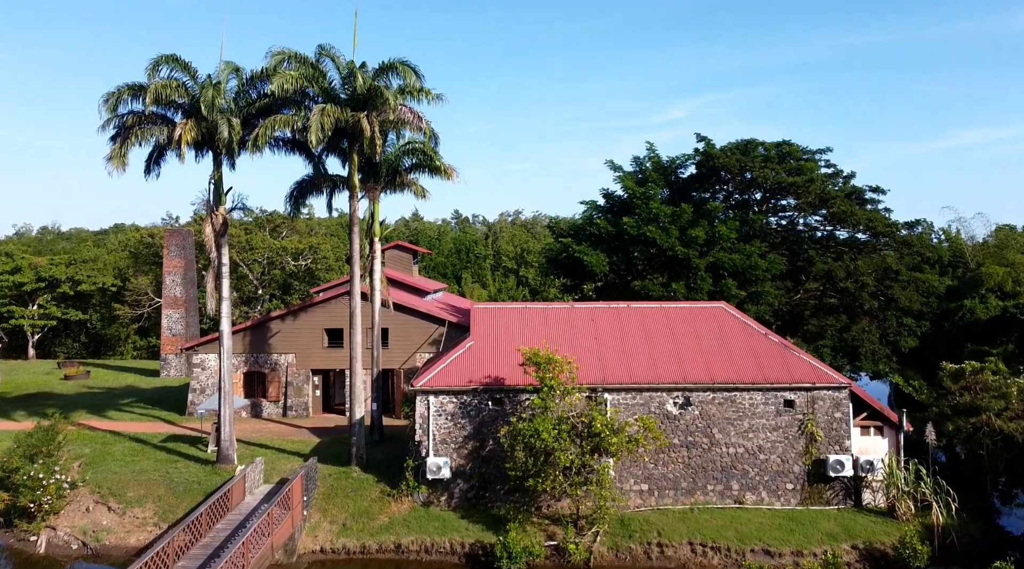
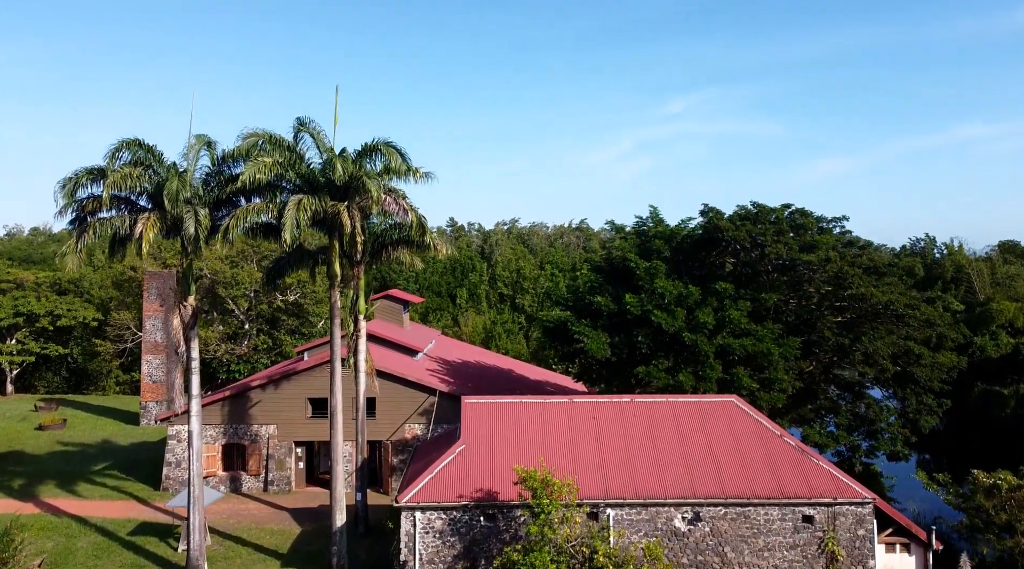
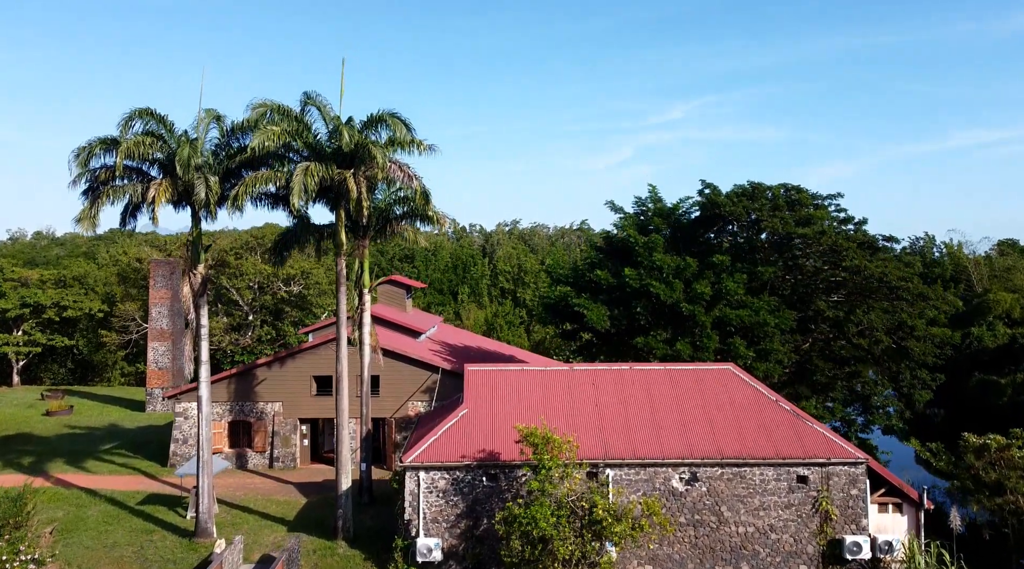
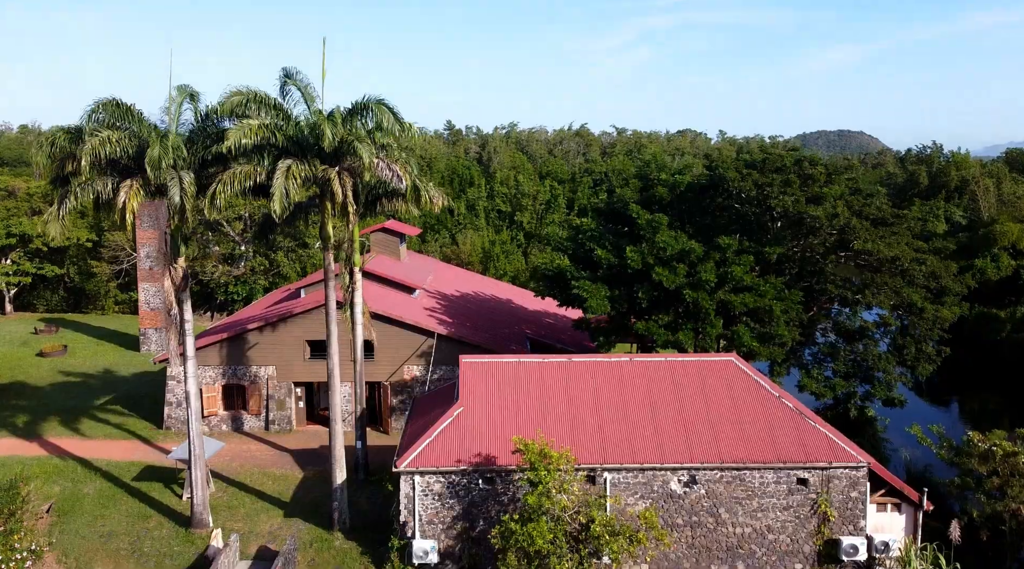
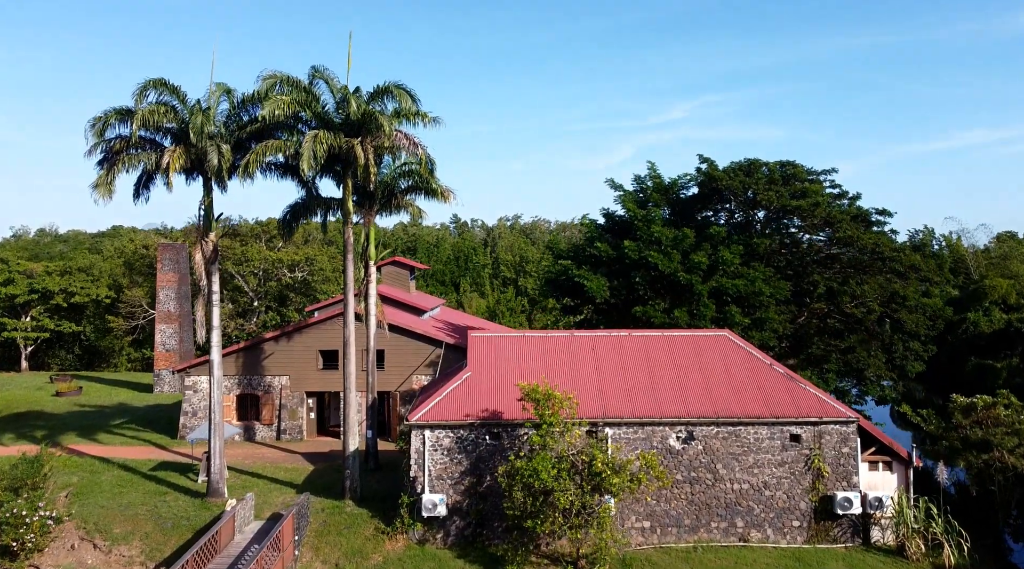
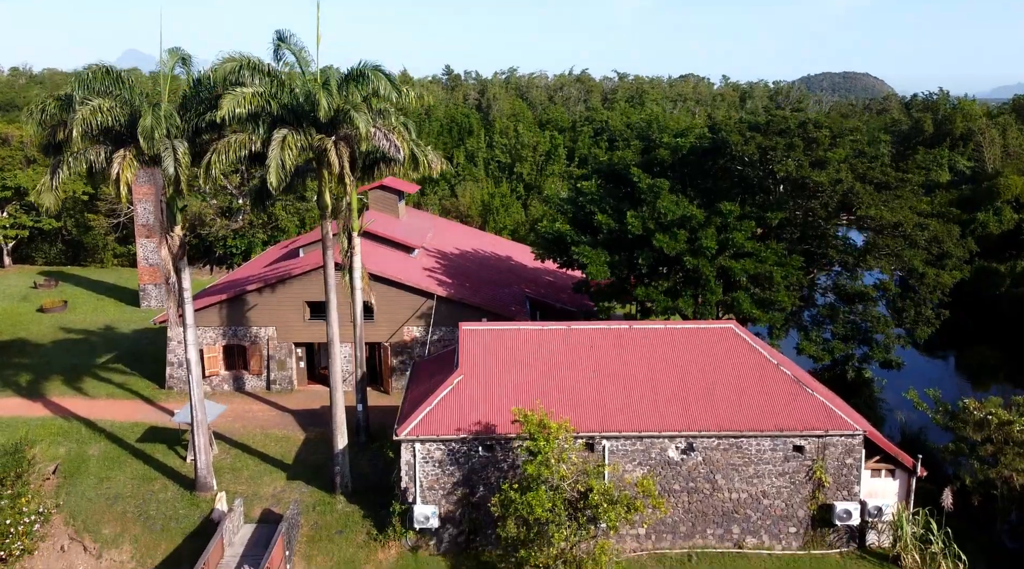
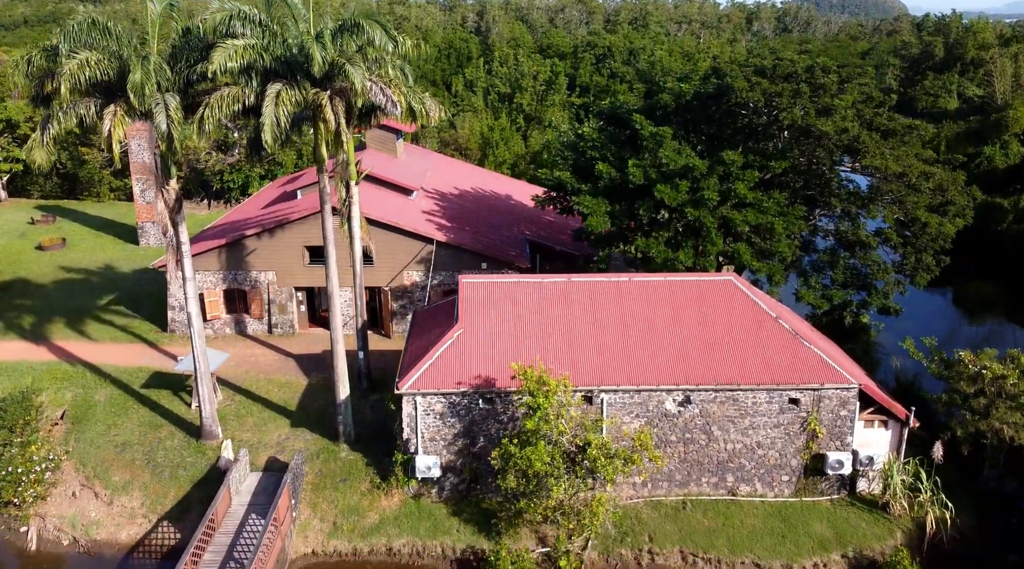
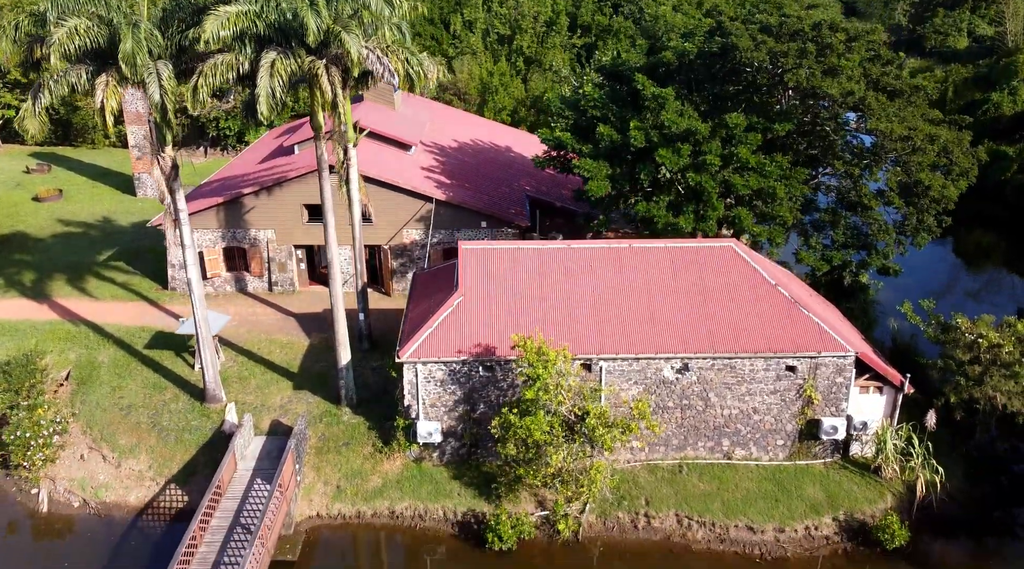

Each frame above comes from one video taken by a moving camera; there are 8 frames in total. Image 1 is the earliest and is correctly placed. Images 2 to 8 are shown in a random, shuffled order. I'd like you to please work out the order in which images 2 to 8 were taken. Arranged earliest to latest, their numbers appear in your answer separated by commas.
5, 3, 2, 4, 6, 7, 8
